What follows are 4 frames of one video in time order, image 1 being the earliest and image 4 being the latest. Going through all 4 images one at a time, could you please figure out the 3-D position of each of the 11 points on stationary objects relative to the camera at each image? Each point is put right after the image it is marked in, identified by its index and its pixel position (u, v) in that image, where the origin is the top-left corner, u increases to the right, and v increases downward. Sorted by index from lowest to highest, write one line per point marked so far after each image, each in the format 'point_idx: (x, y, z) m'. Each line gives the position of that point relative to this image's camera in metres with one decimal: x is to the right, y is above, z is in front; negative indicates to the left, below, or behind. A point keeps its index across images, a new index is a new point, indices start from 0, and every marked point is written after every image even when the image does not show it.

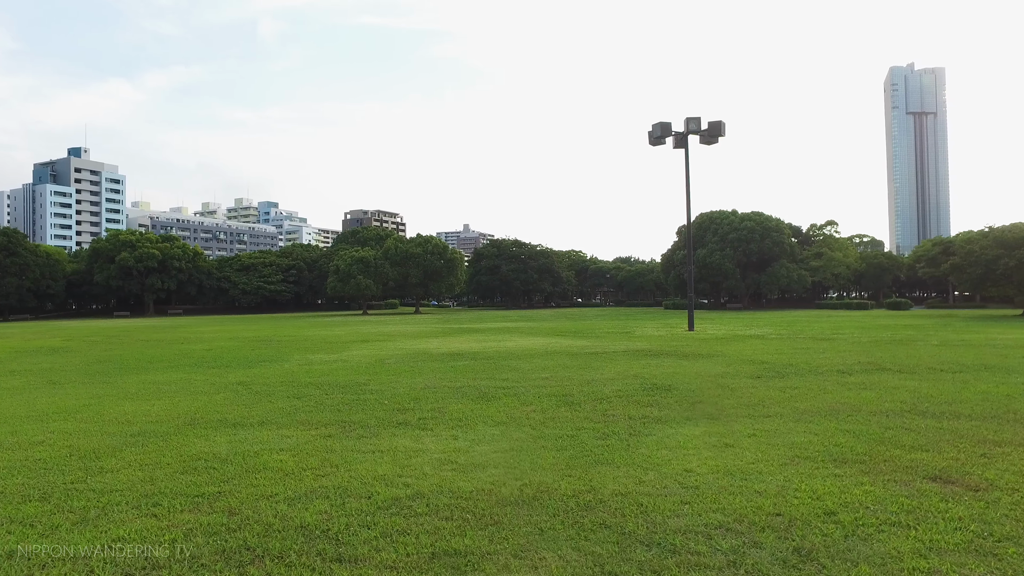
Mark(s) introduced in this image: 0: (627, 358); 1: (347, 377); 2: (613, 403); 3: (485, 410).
0: (+2.3, -1.4, +12.9) m
1: (-2.8, -1.5, +10.9) m
2: (+1.2, -1.3, +7.5) m
3: (-0.3, -1.4, +7.3) m
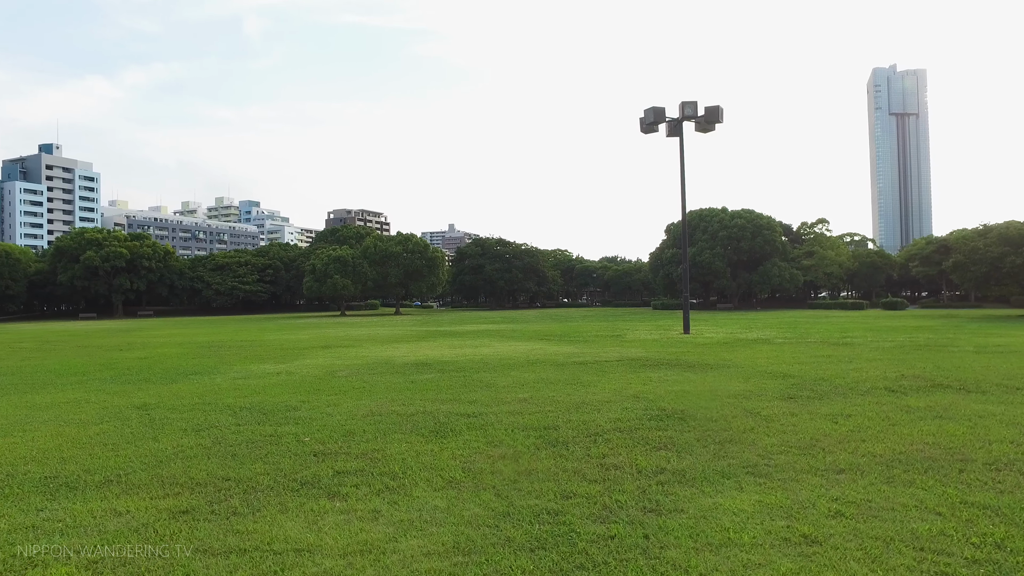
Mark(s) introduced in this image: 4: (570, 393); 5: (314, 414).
0: (+1.9, -1.4, +10.9) m
1: (-3.2, -1.5, +8.8) m
2: (+0.8, -1.3, +5.5) m
3: (-0.6, -1.4, +5.3) m
4: (+0.8, -1.3, +8.3) m
5: (-2.2, -1.4, +7.5) m
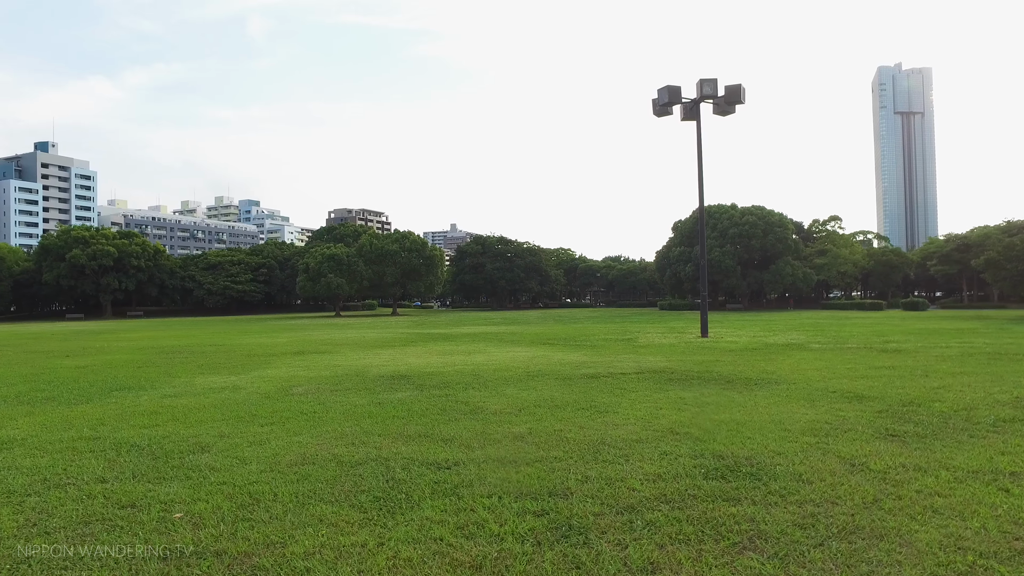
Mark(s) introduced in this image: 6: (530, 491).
0: (+1.8, -1.3, +8.7) m
1: (-3.2, -1.4, +6.6) m
2: (+0.7, -1.3, +3.3) m
3: (-0.7, -1.3, +3.1) m
4: (+0.7, -1.3, +6.1) m
5: (-2.3, -1.4, +5.3) m
6: (+0.1, -1.3, +4.2) m
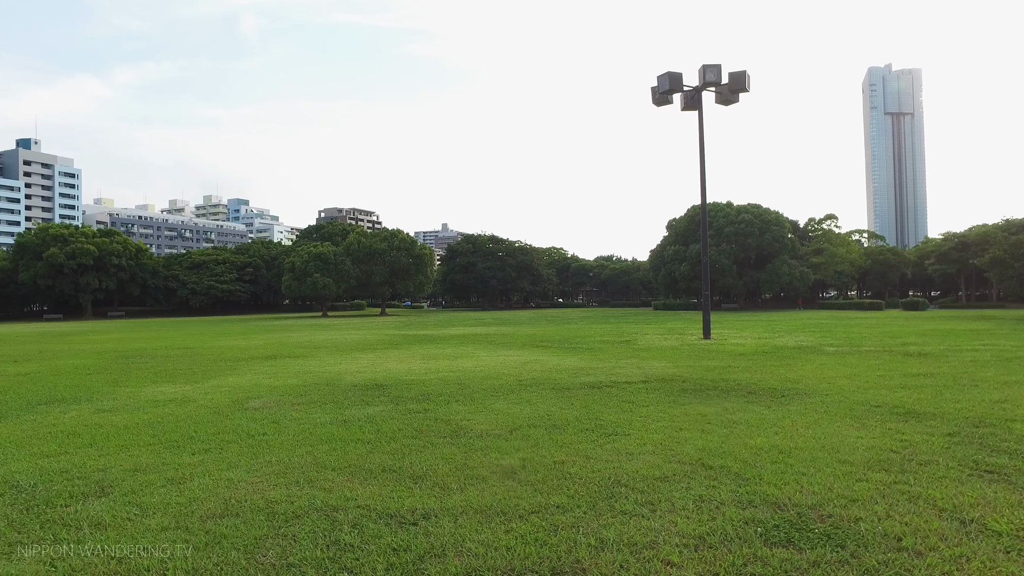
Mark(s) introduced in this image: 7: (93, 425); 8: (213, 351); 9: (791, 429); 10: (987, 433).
0: (+1.7, -1.3, +7.5) m
1: (-3.3, -1.4, +5.3) m
2: (+0.7, -1.2, +2.0) m
3: (-0.7, -1.3, +1.8) m
4: (+0.6, -1.3, +4.8) m
5: (-2.4, -1.4, +4.0) m
6: (0.0, -1.3, +3.0) m
7: (-4.6, -1.5, +7.1) m
8: (-7.8, -1.7, +16.8) m
9: (+2.5, -1.3, +5.9) m
10: (+4.0, -1.2, +5.4) m
